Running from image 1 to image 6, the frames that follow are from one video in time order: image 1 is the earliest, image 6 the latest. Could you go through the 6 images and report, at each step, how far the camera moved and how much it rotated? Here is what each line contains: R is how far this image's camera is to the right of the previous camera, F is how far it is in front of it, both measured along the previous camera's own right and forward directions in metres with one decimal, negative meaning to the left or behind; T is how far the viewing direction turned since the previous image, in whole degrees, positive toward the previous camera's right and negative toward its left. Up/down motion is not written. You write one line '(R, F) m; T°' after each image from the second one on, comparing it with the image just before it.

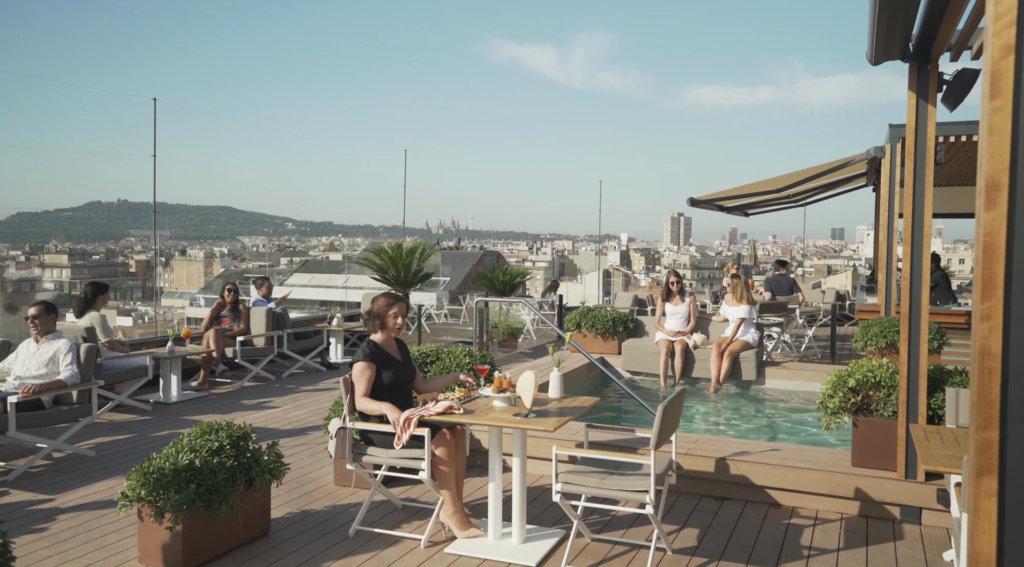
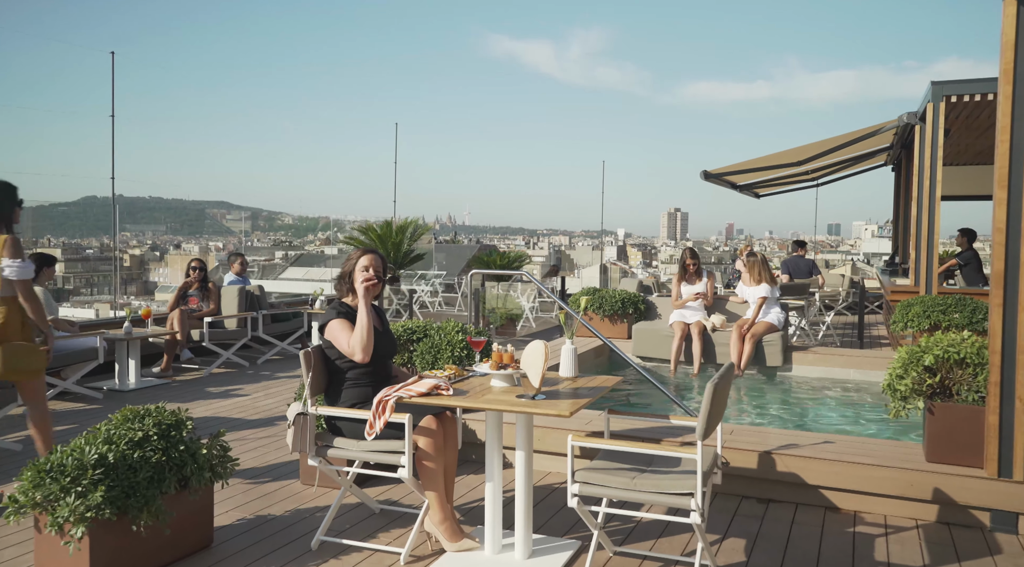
(0.0, +0.9) m; 0°
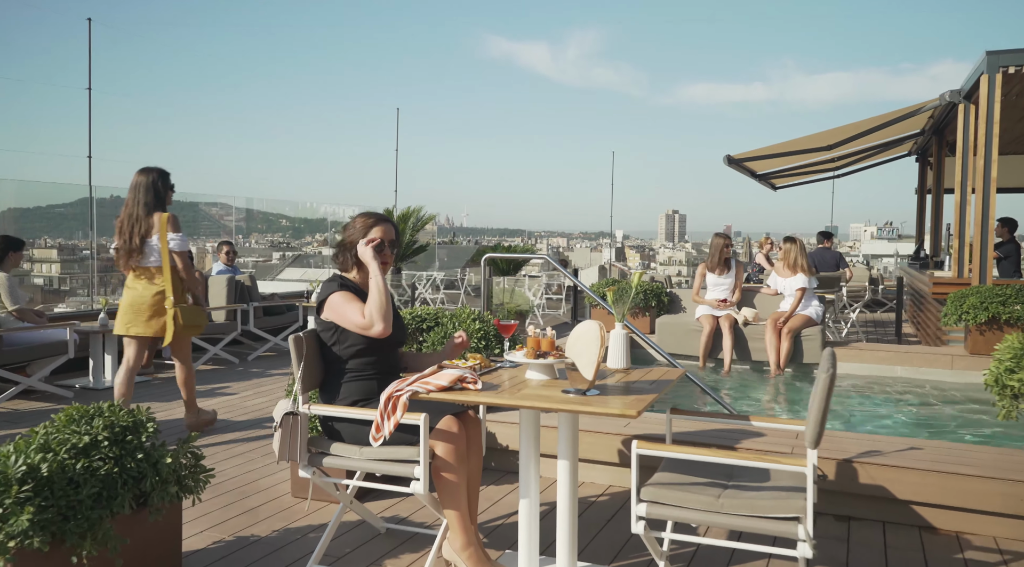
(-0.2, +0.7) m; 0°
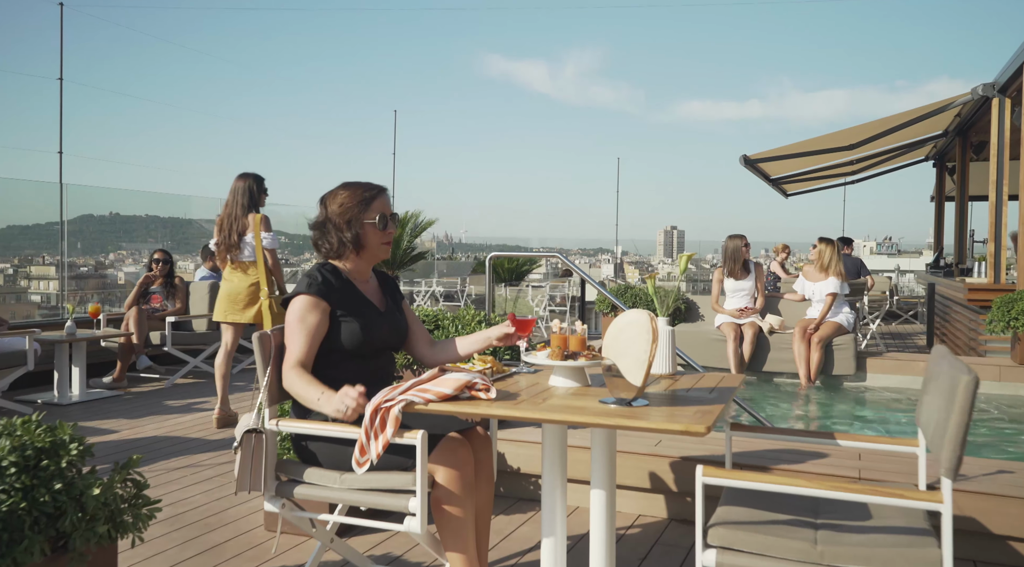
(-0.1, +0.6) m; 0°
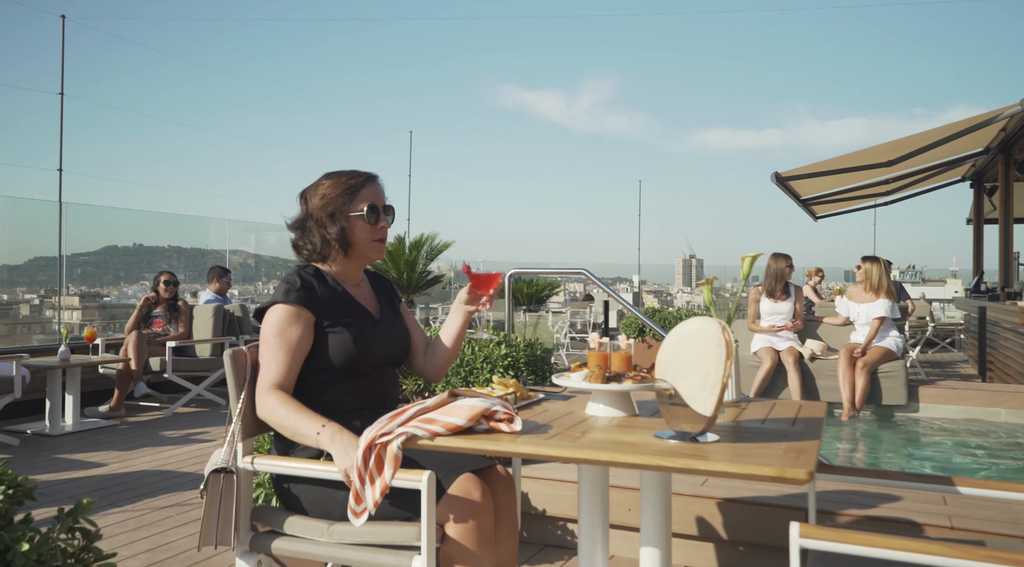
(0.0, +0.4) m; -1°
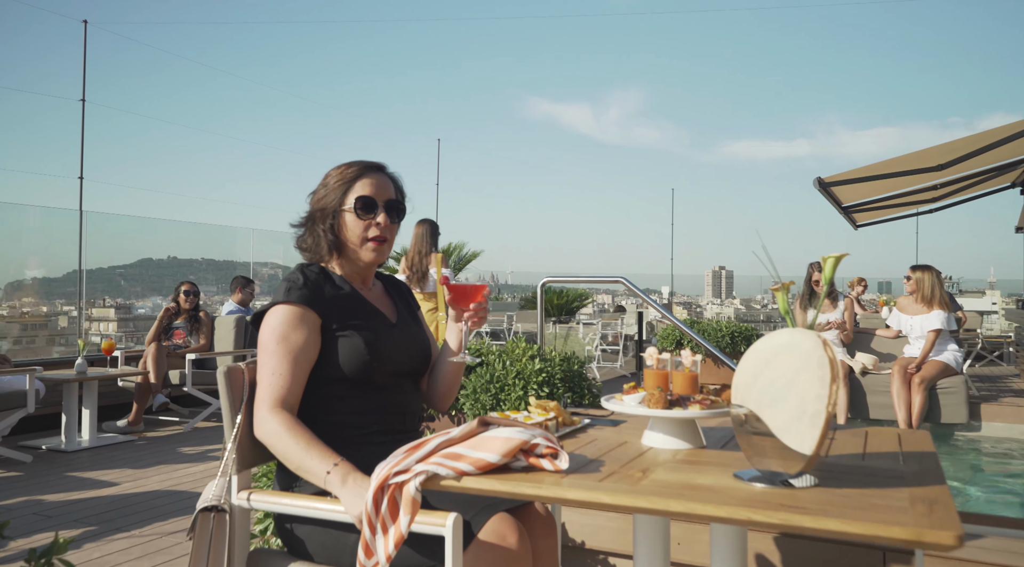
(0.0, +0.3) m; -2°
